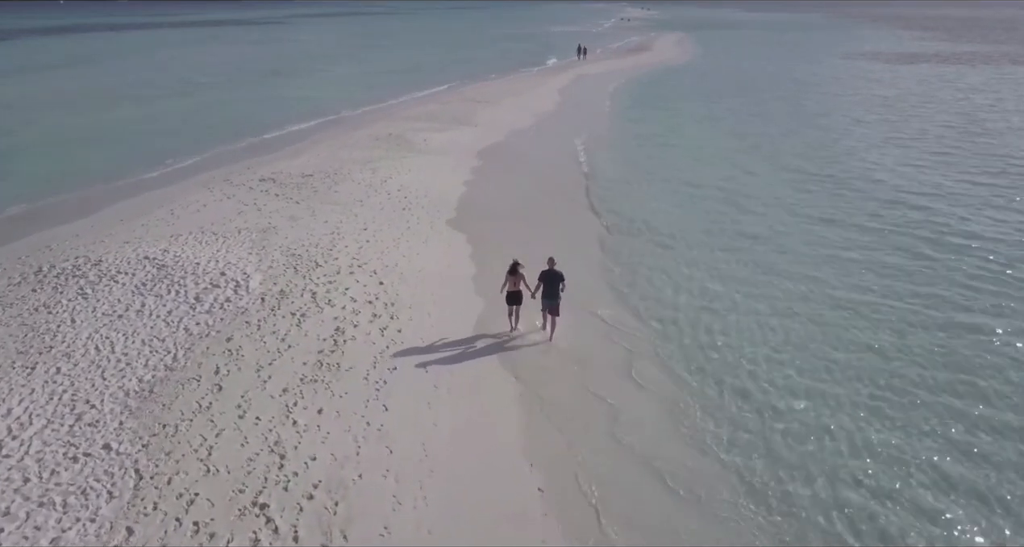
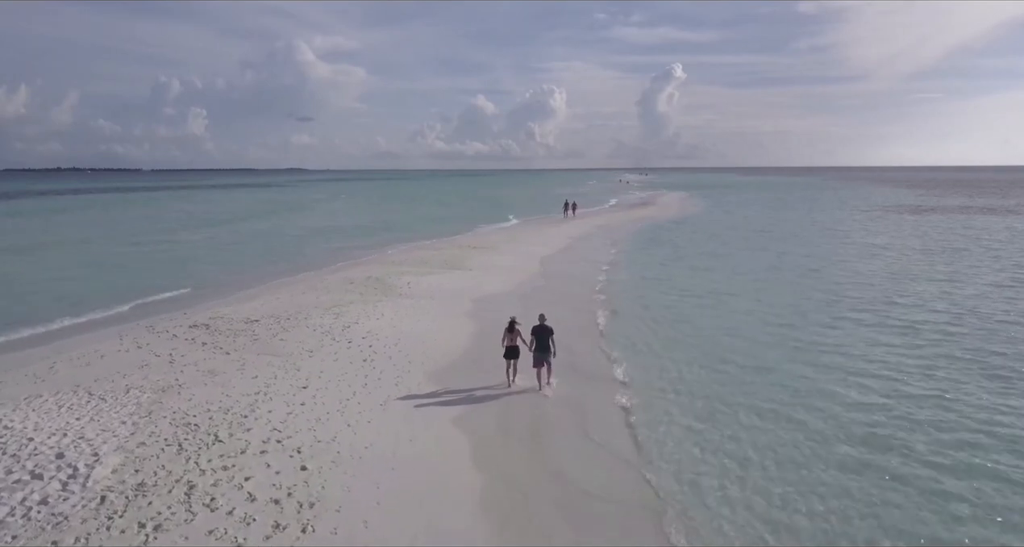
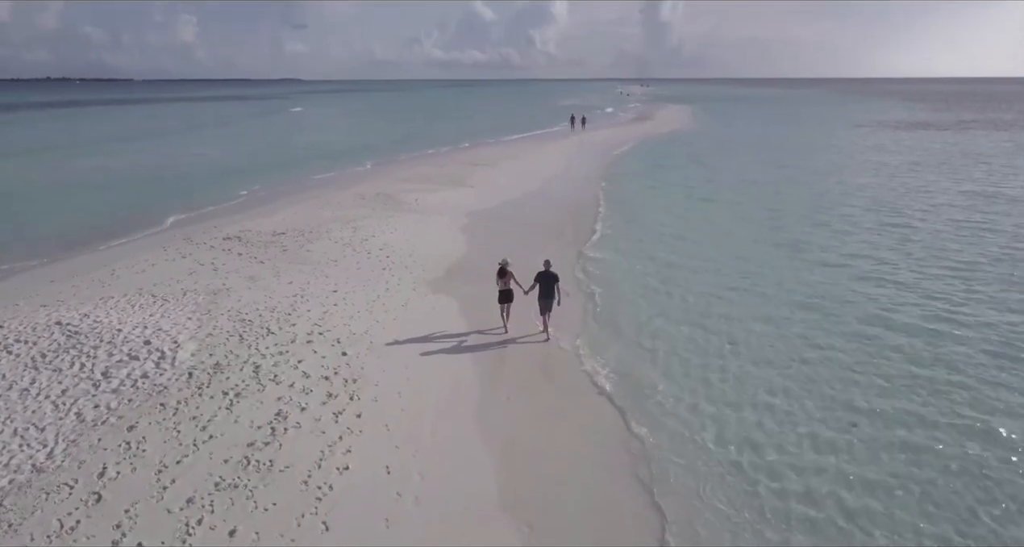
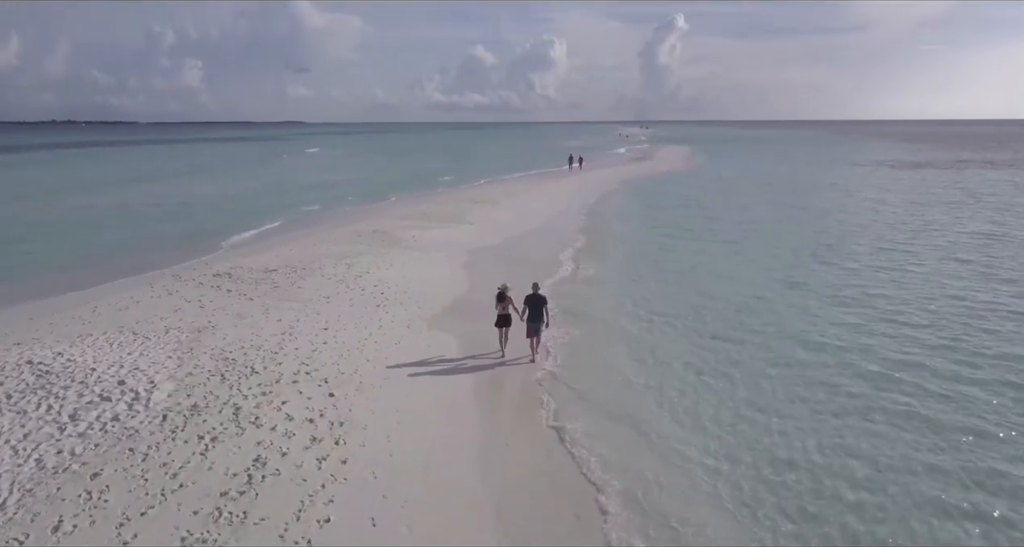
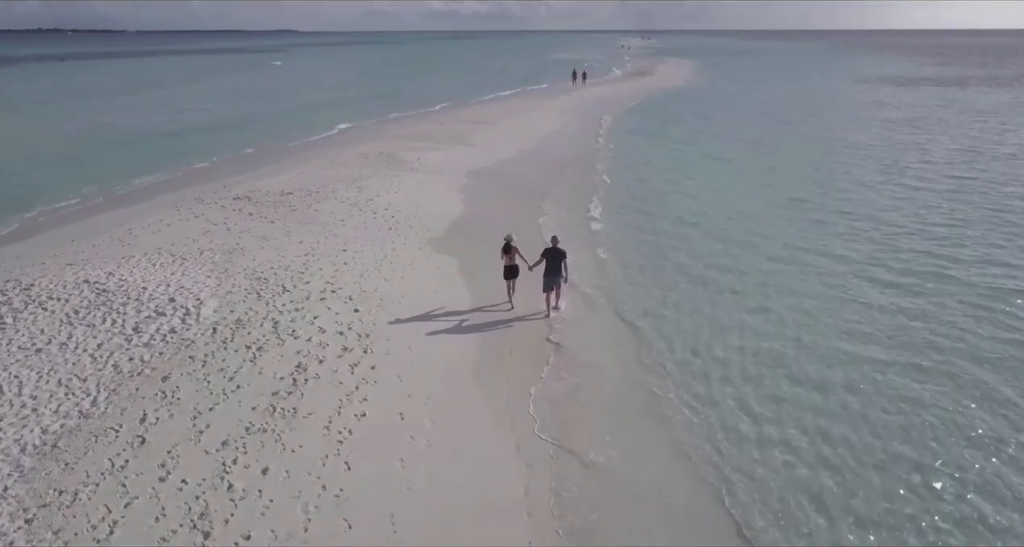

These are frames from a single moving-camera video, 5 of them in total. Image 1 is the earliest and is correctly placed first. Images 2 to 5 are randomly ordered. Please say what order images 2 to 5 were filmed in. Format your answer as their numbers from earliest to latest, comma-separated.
5, 3, 4, 2
